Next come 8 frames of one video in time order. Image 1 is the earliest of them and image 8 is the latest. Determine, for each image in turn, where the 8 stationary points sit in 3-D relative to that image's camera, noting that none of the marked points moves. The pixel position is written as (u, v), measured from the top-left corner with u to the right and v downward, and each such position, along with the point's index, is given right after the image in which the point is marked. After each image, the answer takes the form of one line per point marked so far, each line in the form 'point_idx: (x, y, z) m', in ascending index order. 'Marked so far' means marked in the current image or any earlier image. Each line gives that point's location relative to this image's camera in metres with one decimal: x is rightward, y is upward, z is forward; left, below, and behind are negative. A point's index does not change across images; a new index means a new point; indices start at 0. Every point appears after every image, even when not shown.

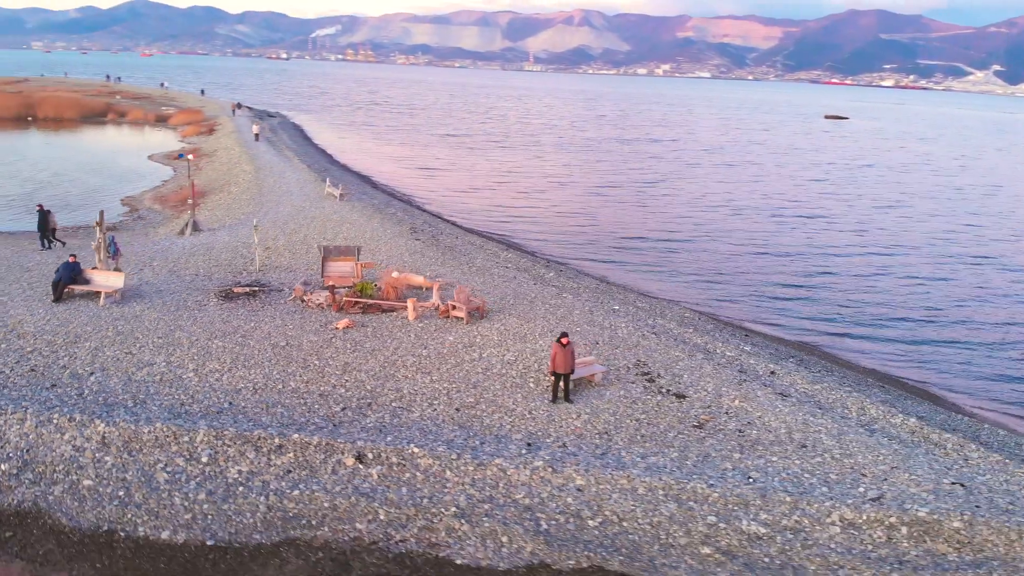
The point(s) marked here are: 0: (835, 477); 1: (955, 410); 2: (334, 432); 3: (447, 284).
0: (+4.4, -2.6, +11.3) m
1: (+8.2, -2.3, +15.3) m
2: (-2.6, -2.0, +11.7) m
3: (-1.4, 0.0, +18.0) m
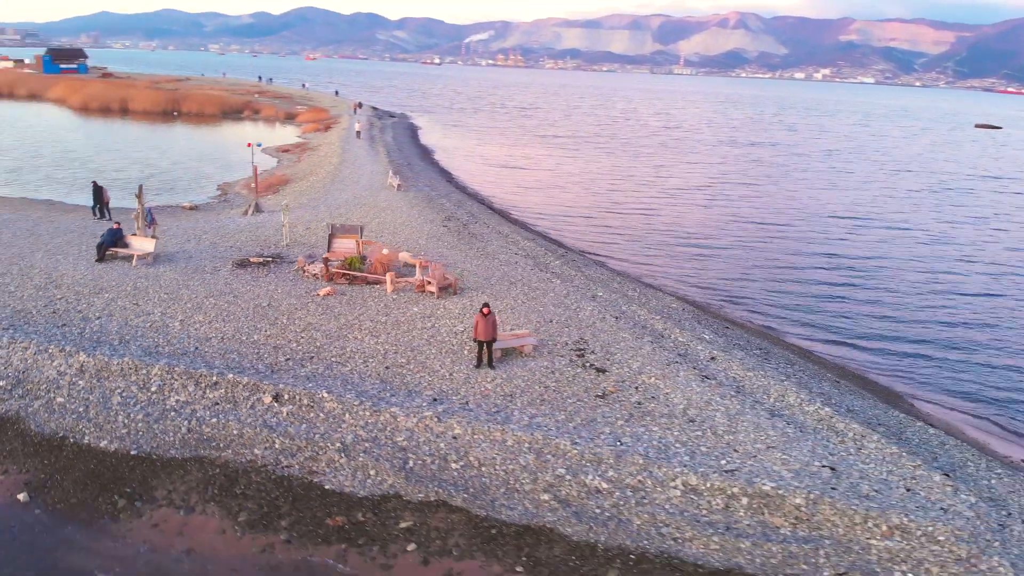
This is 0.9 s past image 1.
0: (+2.7, -2.3, +11.9) m
1: (+7.2, -2.2, +15.2) m
2: (-4.0, -1.4, +13.4) m
3: (-1.7, +0.5, +19.5) m
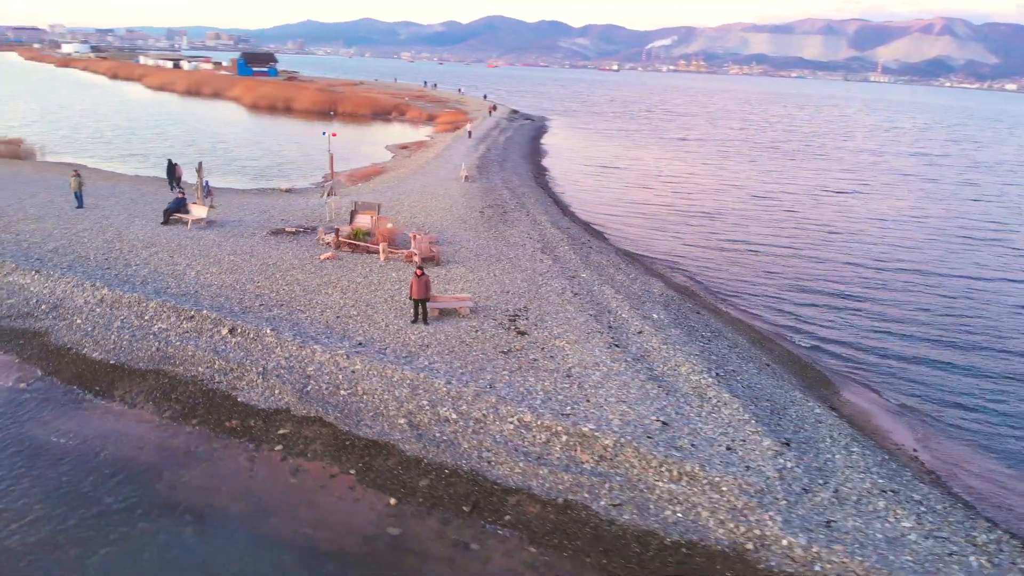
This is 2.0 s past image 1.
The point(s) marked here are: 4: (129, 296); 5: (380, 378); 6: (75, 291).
0: (+0.8, -1.8, +13.3) m
1: (+5.8, -2.0, +15.6) m
2: (-5.4, -0.5, +16.2) m
3: (-1.8, +1.1, +21.7) m
4: (-7.8, -0.2, +17.0) m
5: (-2.2, -1.5, +13.9) m
6: (-9.2, 0.0, +17.4) m
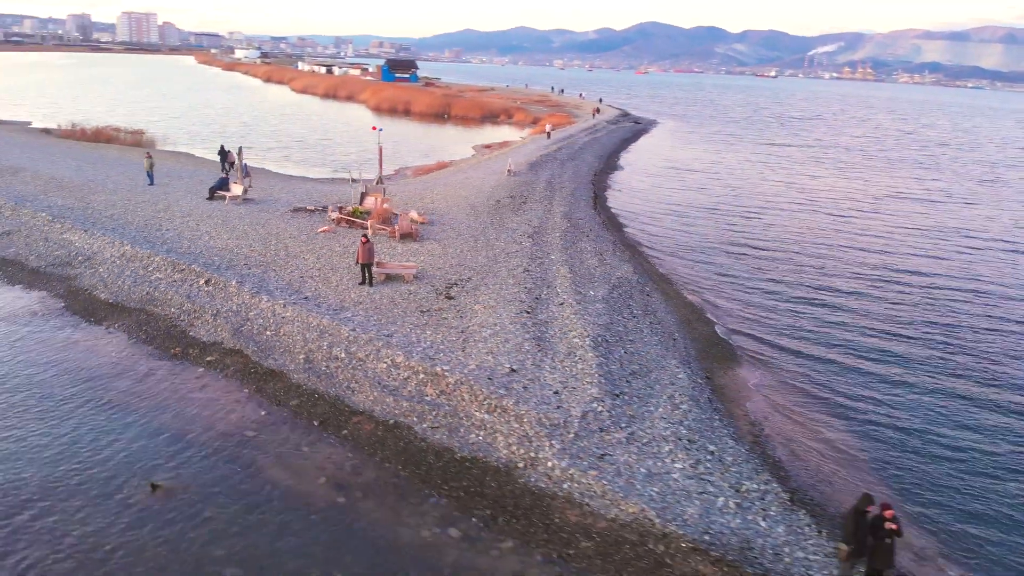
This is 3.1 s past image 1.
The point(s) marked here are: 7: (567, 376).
0: (-1.4, -1.1, +15.4) m
1: (+4.0, -1.6, +16.8) m
2: (-6.9, +0.4, +19.4) m
3: (-2.3, +1.8, +24.1) m
4: (-9.1, +0.9, +20.6) m
5: (-4.2, -0.7, +16.5) m
6: (-10.3, +1.1, +21.2) m
7: (+1.0, -1.6, +14.5) m
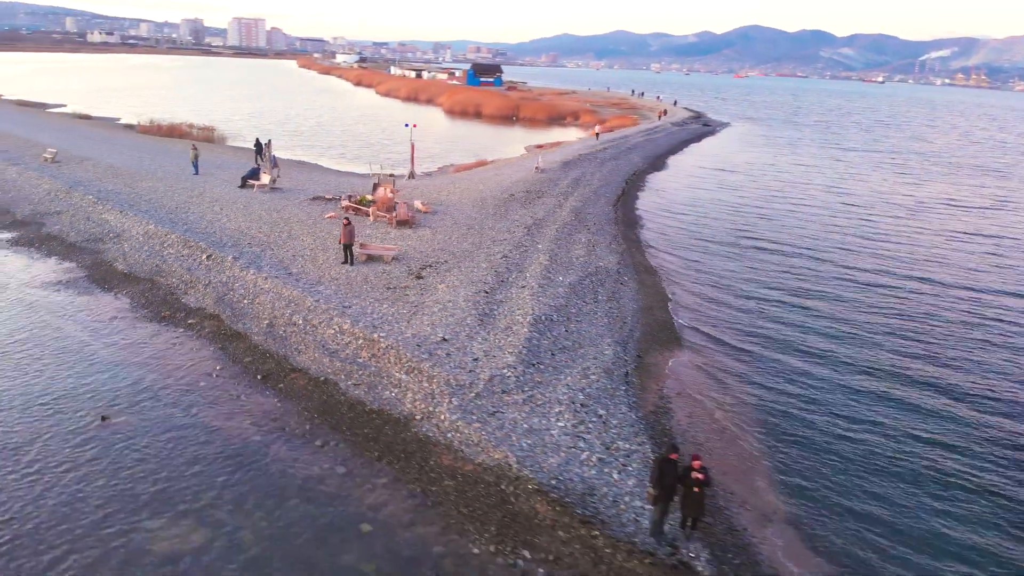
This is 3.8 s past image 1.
0: (-2.6, -0.6, +17.0) m
1: (+2.9, -1.3, +17.8) m
2: (-7.6, +1.0, +21.6) m
3: (-2.4, +2.3, +25.8) m
4: (-9.6, +1.6, +23.0) m
5: (-5.2, -0.1, +18.4) m
6: (-10.8, +1.8, +23.8) m
7: (-0.4, -1.1, +15.8) m
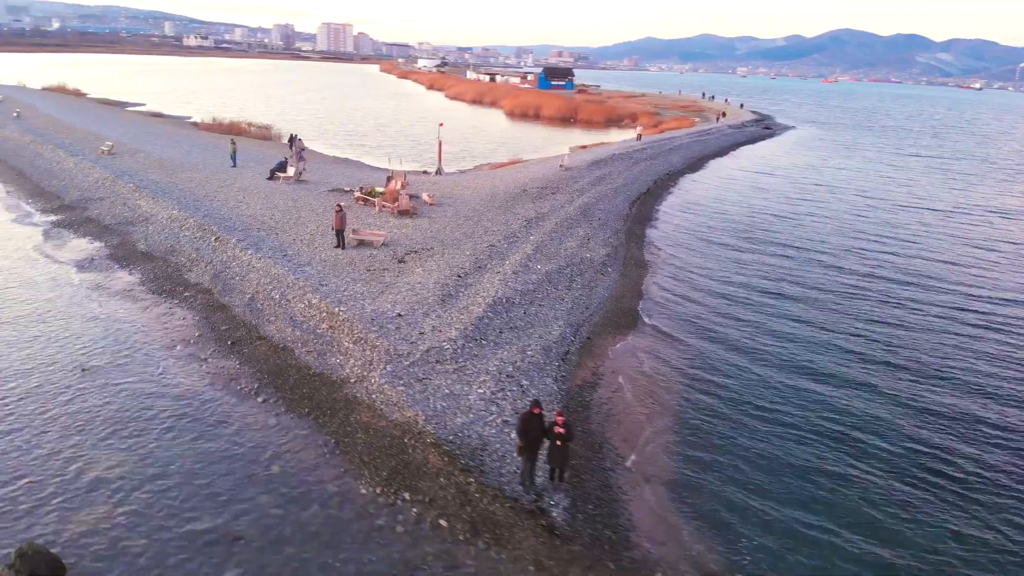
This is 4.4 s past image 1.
0: (-3.5, -0.2, +18.5) m
1: (+2.0, -1.0, +18.7) m
2: (-8.0, +1.6, +23.5) m
3: (-2.4, +2.7, +27.2) m
4: (-9.9, +2.2, +25.2) m
5: (-6.0, +0.4, +20.2) m
6: (-10.9, +2.4, +26.0) m
7: (-1.4, -0.7, +17.1) m
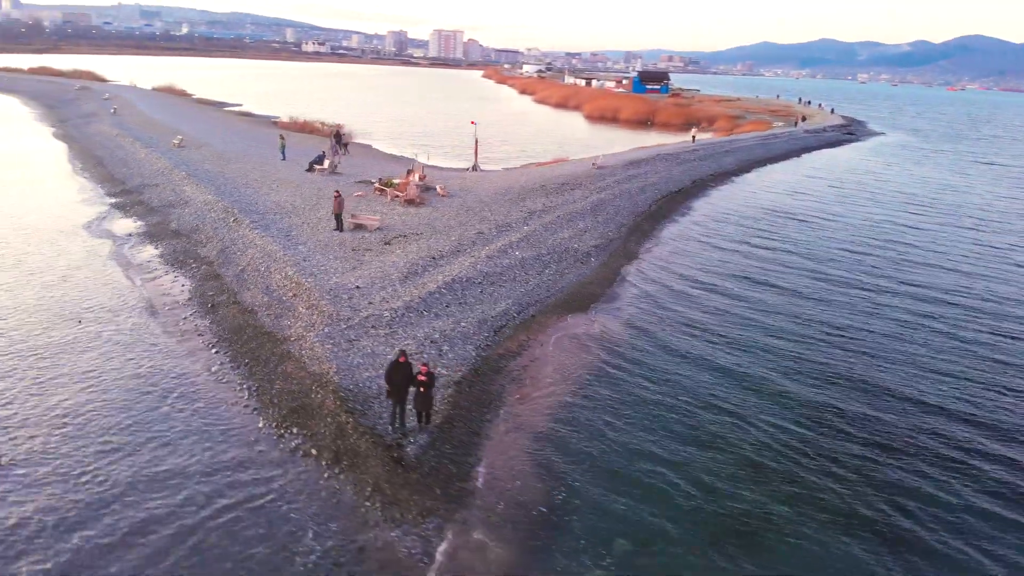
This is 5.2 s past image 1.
0: (-4.6, +0.5, +20.6) m
1: (+0.9, -0.6, +20.2) m
2: (-8.3, +2.3, +26.2) m
3: (-2.3, +3.2, +29.2) m
4: (-9.9, +2.9, +28.1) m
5: (-6.8, +1.1, +22.6) m
6: (-10.9, +3.2, +29.1) m
7: (-2.7, -0.2, +19.0) m
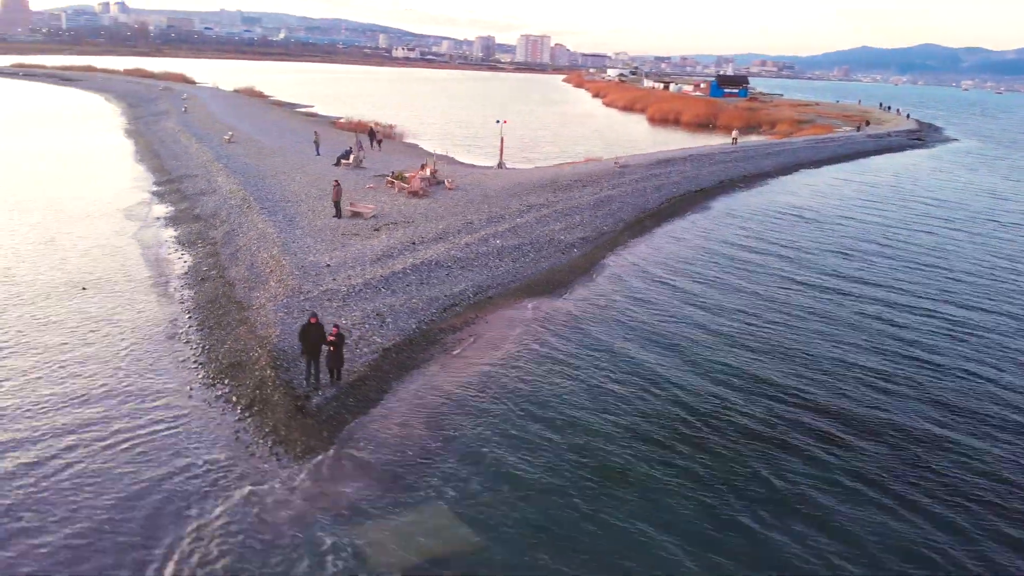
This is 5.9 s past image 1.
0: (-5.5, +1.0, +22.5) m
1: (-0.2, -0.2, +21.5) m
2: (-8.5, +3.0, +28.5) m
3: (-2.2, +3.6, +30.8) m
4: (-9.9, +3.6, +30.5) m
5: (-7.5, +1.7, +24.8) m
6: (-10.8, +3.9, +31.6) m
7: (-3.8, +0.3, +20.7) m
